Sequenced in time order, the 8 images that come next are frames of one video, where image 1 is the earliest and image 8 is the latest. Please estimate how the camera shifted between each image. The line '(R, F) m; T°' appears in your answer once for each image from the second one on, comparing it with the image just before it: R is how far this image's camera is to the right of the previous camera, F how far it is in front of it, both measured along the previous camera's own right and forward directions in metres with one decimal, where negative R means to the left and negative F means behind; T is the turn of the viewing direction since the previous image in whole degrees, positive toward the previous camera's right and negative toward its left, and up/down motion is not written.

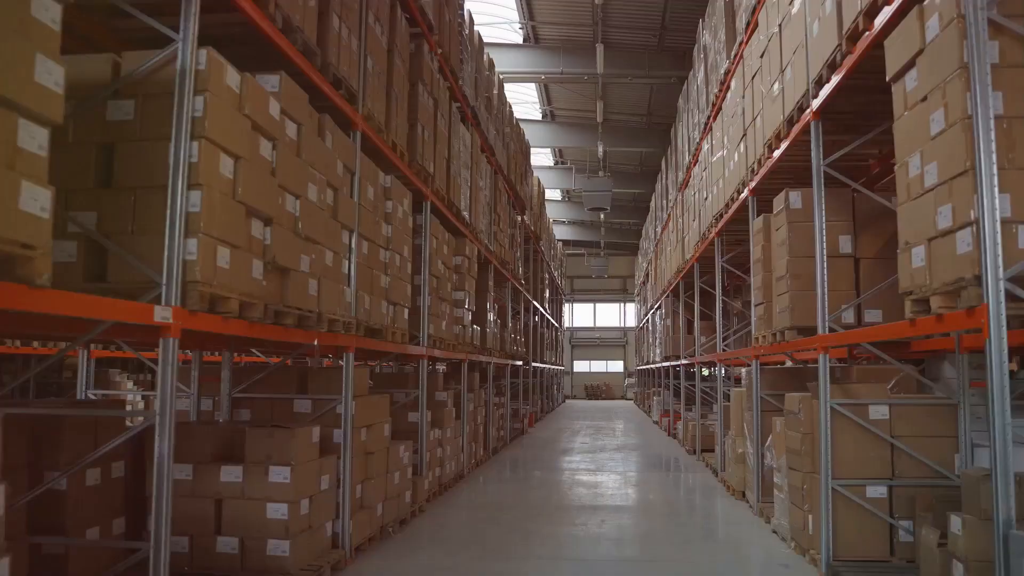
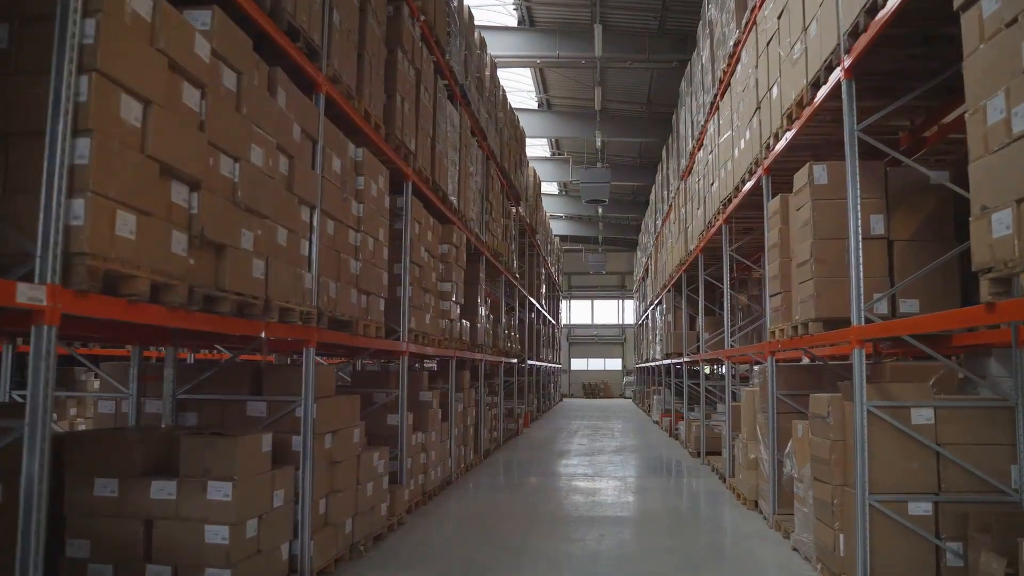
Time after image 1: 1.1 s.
(0.0, +0.8) m; 0°
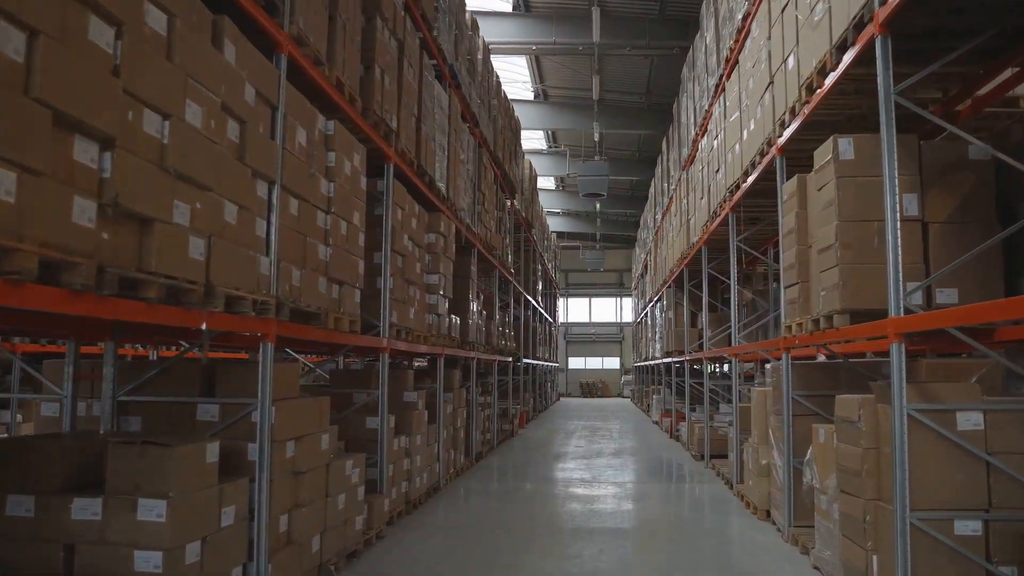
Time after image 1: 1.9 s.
(0.0, +0.6) m; 0°
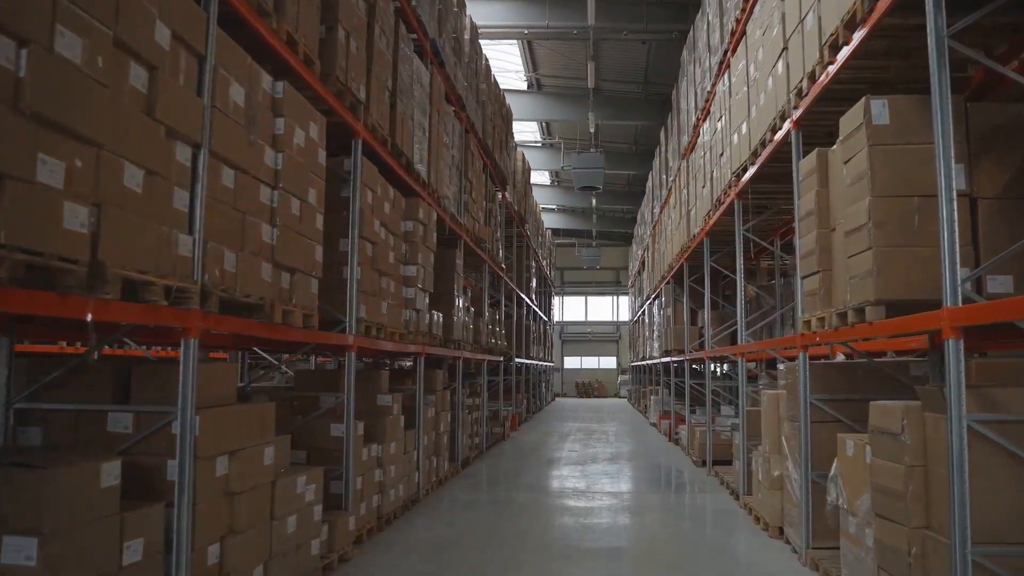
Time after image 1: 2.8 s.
(+0.1, +0.7) m; 0°
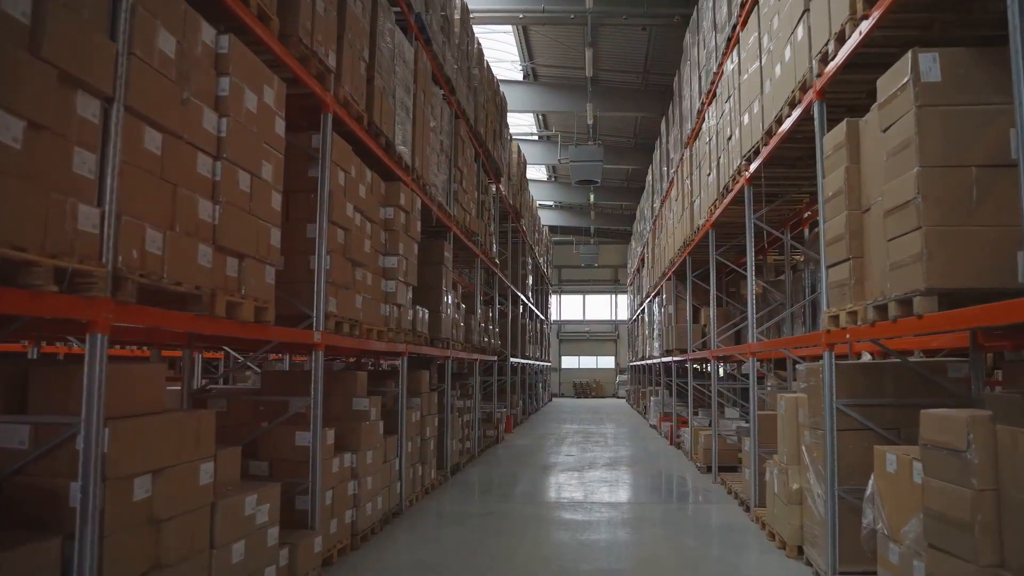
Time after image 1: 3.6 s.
(0.0, +0.7) m; 0°
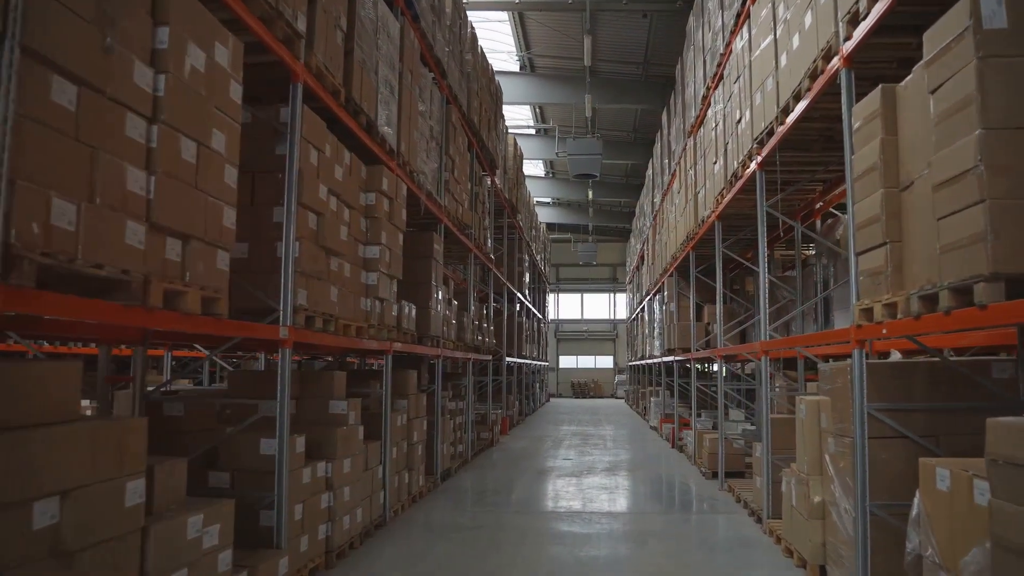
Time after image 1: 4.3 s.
(0.0, +0.6) m; 0°
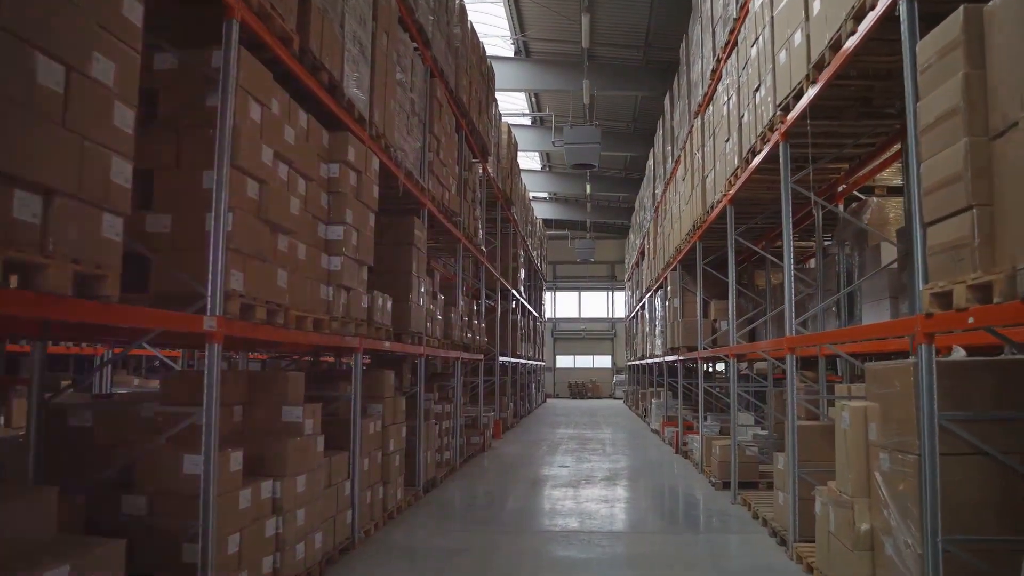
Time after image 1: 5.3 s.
(0.0, +0.9) m; 0°
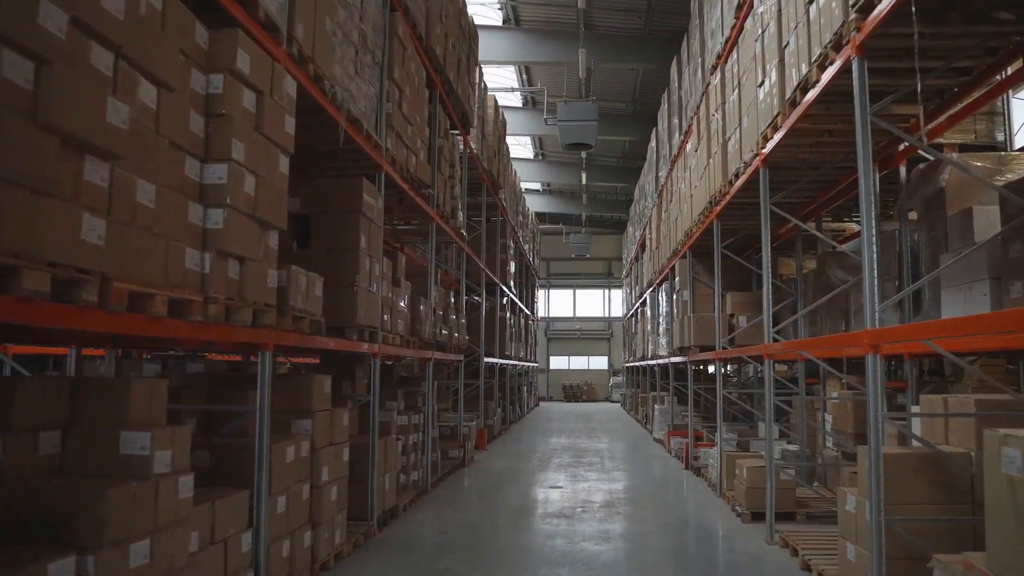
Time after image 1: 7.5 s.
(+0.1, +1.7) m; 0°
